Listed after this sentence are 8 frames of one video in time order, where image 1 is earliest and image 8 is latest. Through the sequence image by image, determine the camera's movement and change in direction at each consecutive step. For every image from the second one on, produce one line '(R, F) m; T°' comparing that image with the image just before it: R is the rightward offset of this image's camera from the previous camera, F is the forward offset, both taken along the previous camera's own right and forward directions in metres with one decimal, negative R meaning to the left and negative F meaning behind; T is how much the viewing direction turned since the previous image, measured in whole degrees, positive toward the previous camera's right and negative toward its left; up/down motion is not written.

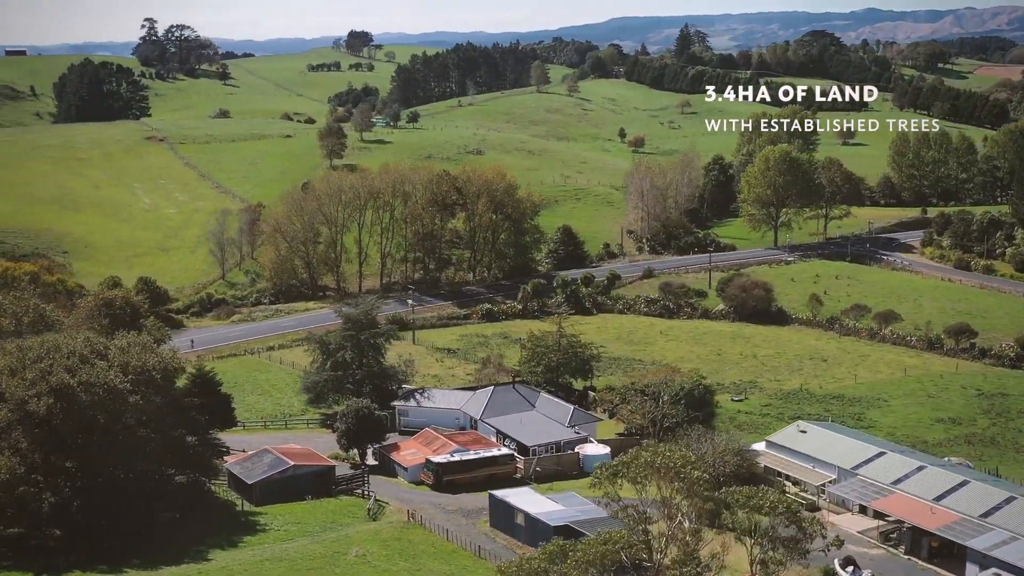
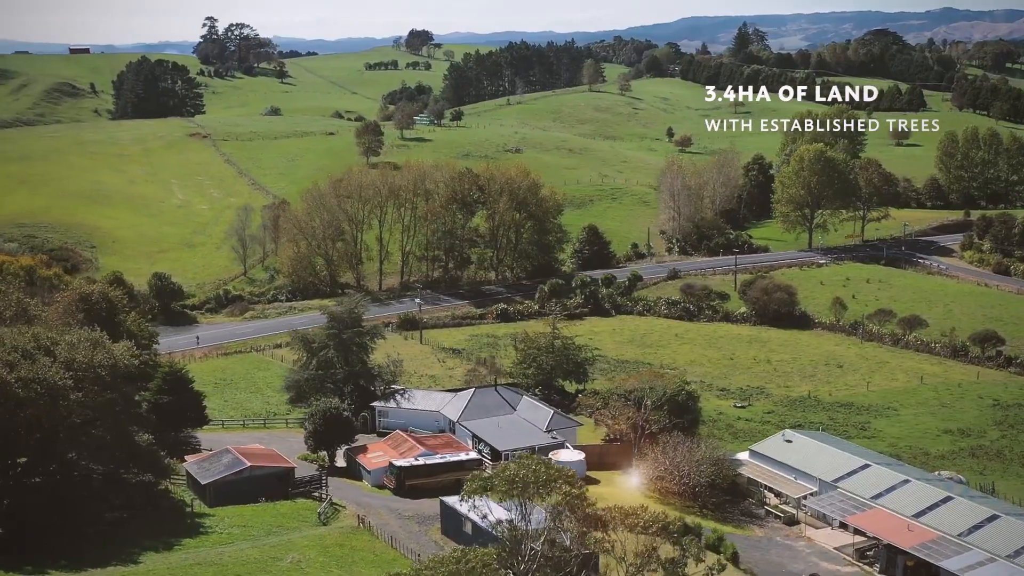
(+3.7, +1.6) m; -3°
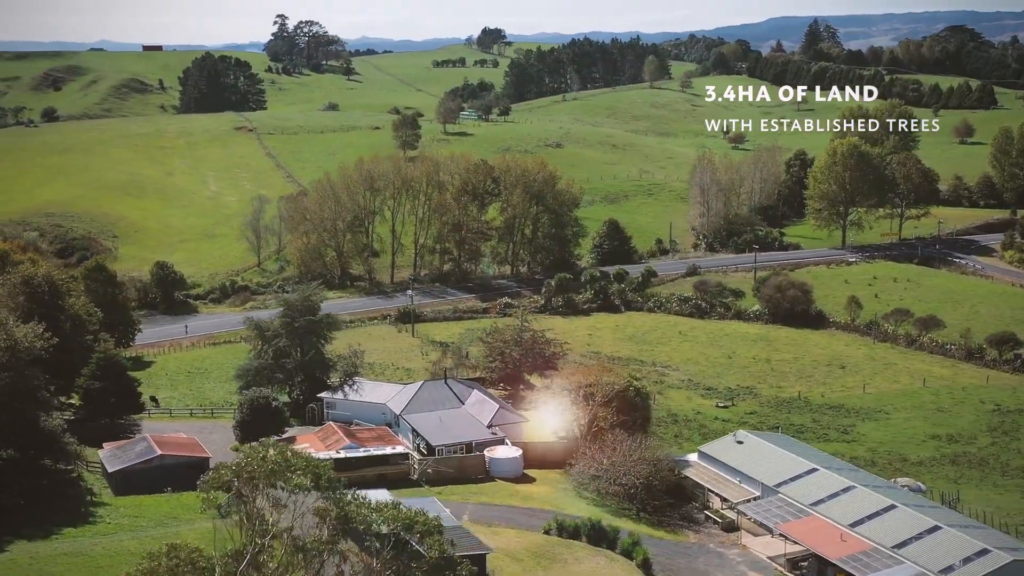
(+5.6, +2.5) m; -4°
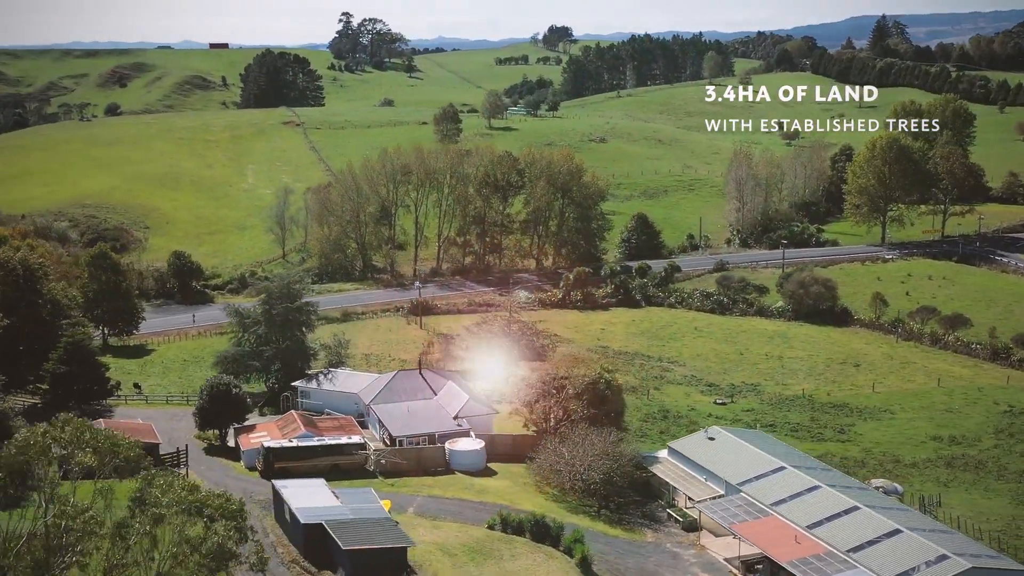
(+4.0, +1.7) m; -3°
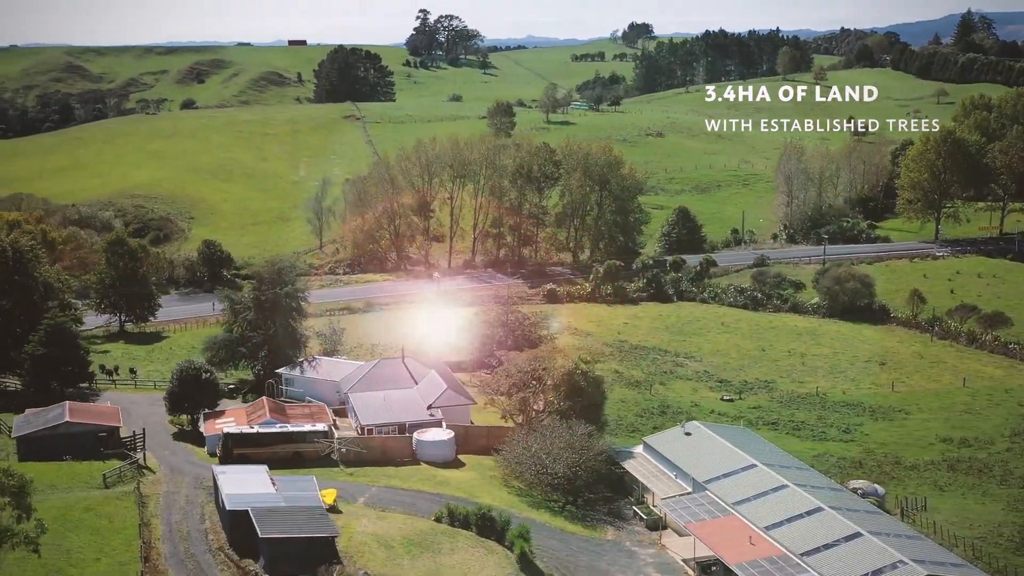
(+4.1, +1.7) m; -4°
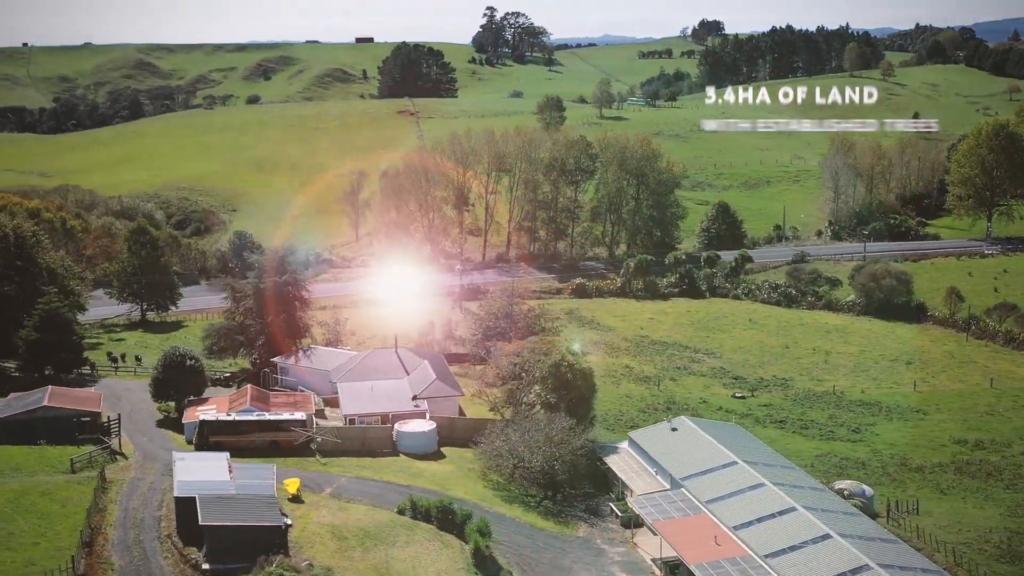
(+3.1, +1.2) m; -3°
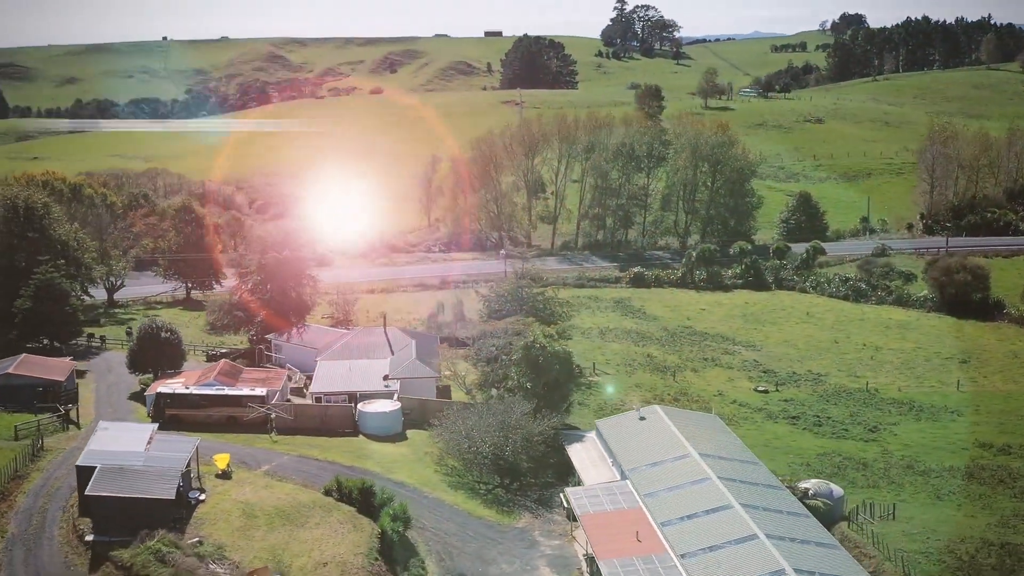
(+5.7, +2.5) m; -7°
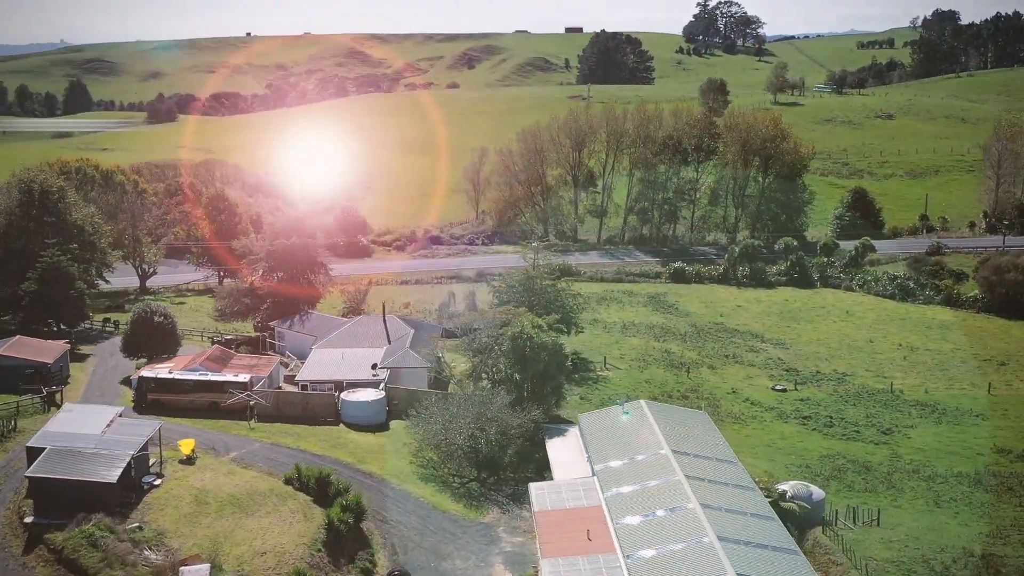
(+3.2, +1.3) m; -4°
